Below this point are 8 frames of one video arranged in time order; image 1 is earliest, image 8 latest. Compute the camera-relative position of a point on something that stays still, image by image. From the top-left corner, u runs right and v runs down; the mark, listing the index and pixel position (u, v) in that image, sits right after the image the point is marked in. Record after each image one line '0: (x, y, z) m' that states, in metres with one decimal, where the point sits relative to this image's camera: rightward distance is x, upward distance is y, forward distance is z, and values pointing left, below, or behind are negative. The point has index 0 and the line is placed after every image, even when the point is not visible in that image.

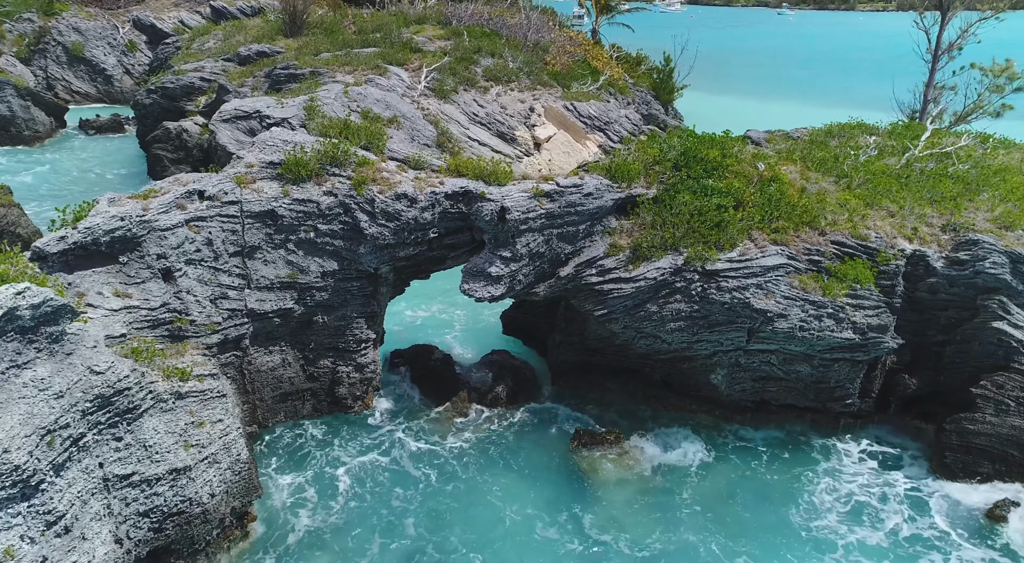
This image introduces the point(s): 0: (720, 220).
0: (+3.7, +1.1, +13.8) m
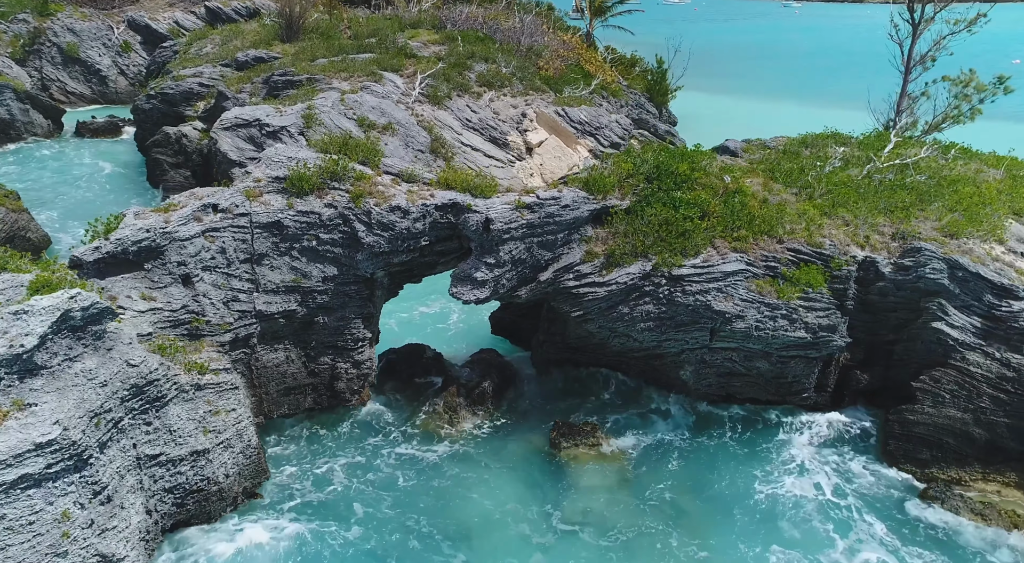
0: (+3.4, +1.0, +15.1) m
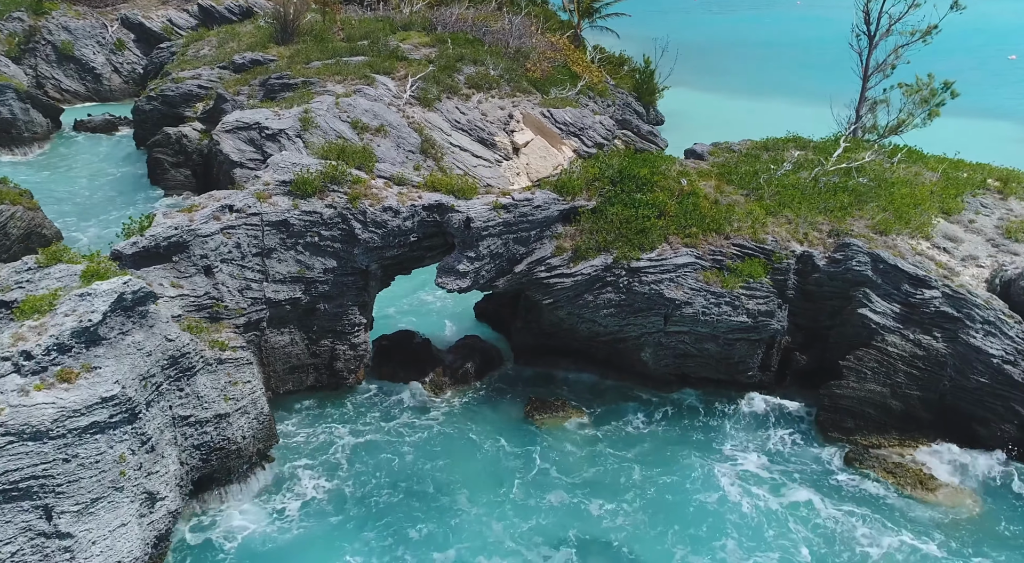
0: (+3.0, +1.2, +17.1) m
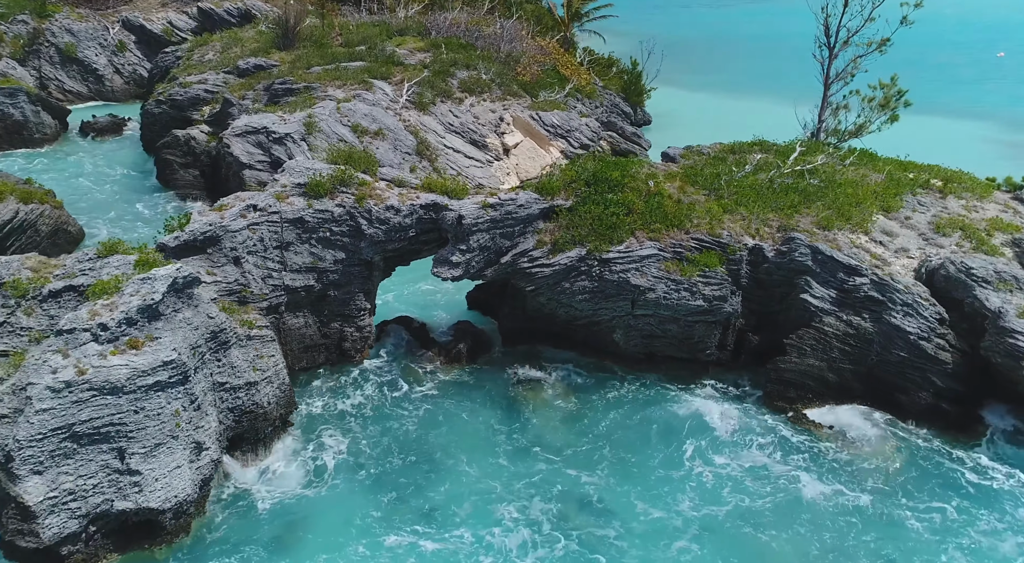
0: (+2.6, +1.5, +19.6) m
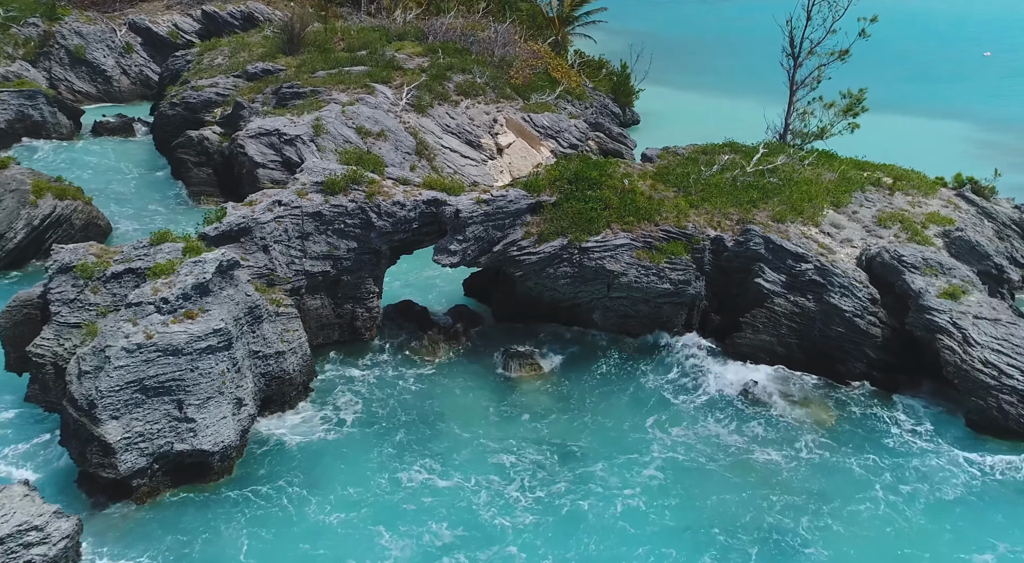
0: (+2.3, +1.9, +22.3) m
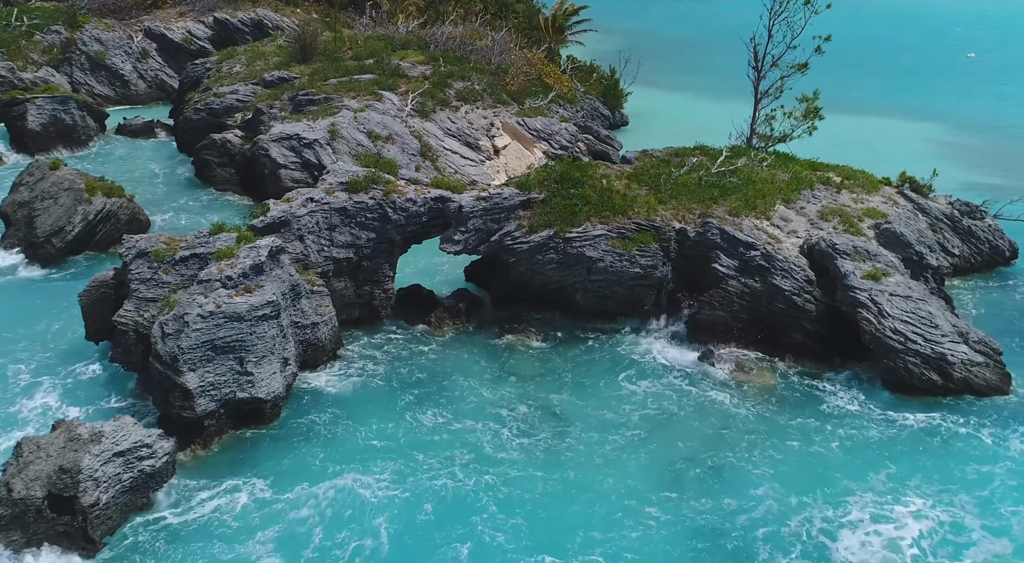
0: (+2.2, +2.4, +26.2) m
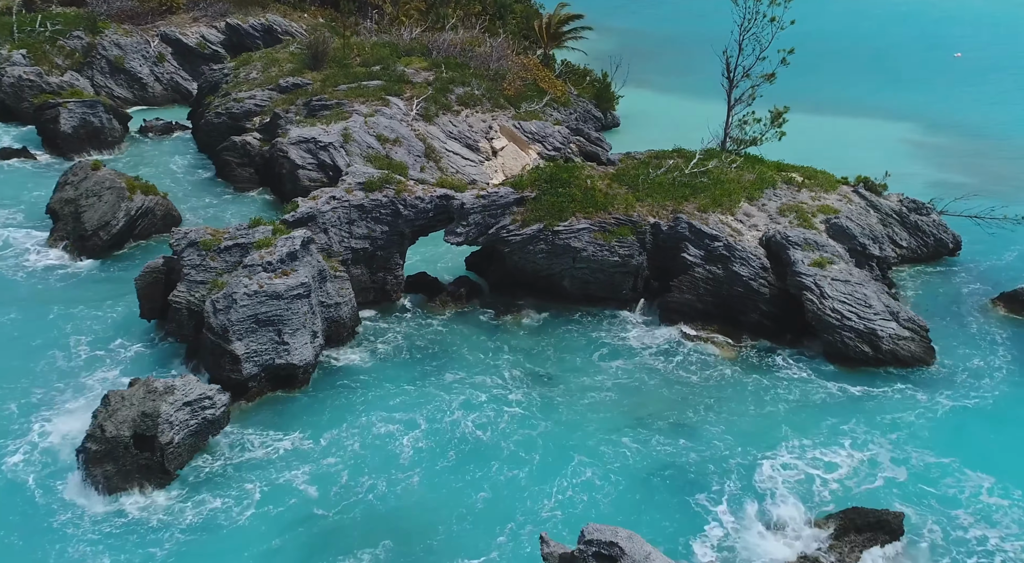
0: (+2.0, +2.9, +30.0) m
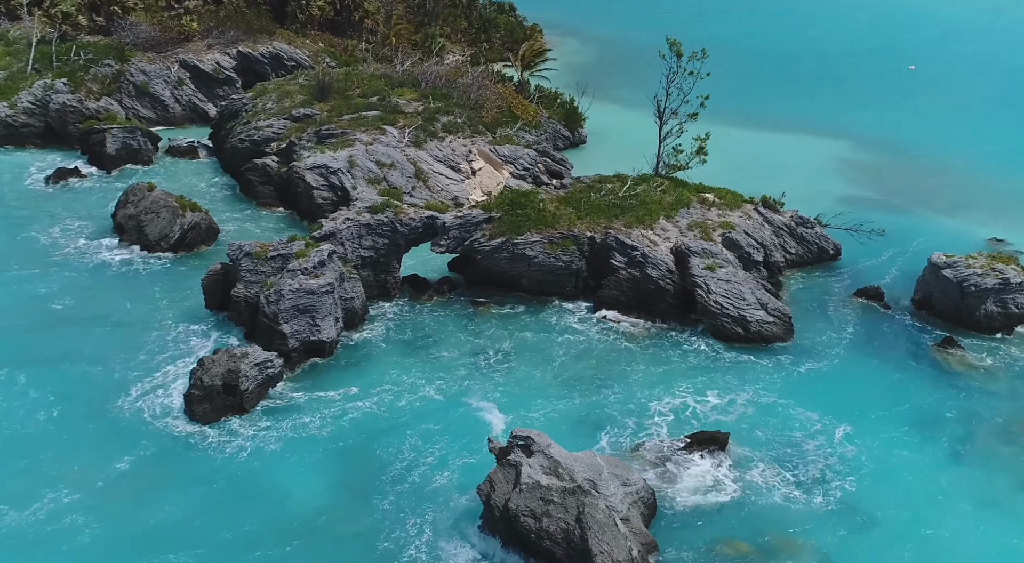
0: (+0.4, +2.9, +39.6) m
